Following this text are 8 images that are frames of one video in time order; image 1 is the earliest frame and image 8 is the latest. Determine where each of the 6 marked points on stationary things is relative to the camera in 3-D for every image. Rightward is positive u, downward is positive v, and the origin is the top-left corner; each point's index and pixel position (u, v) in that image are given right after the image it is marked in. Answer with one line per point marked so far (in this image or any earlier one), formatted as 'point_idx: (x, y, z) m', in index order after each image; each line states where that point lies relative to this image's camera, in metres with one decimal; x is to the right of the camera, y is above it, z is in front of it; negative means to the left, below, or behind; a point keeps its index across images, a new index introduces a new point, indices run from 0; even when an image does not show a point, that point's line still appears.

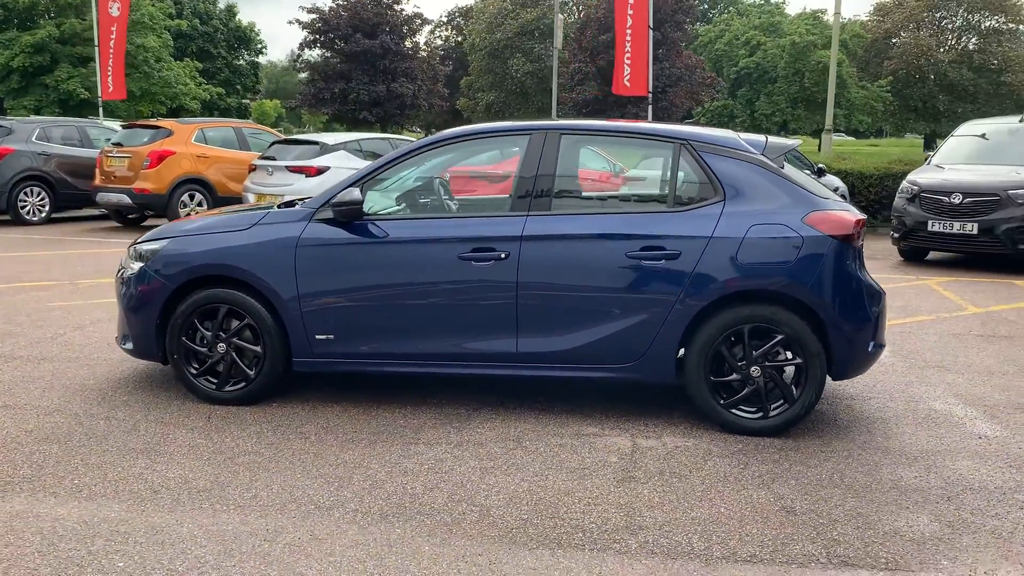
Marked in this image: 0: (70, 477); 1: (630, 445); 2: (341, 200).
0: (-1.9, -0.8, +3.9) m
1: (+0.6, -0.8, +4.4) m
2: (-0.9, +0.5, +4.7) m
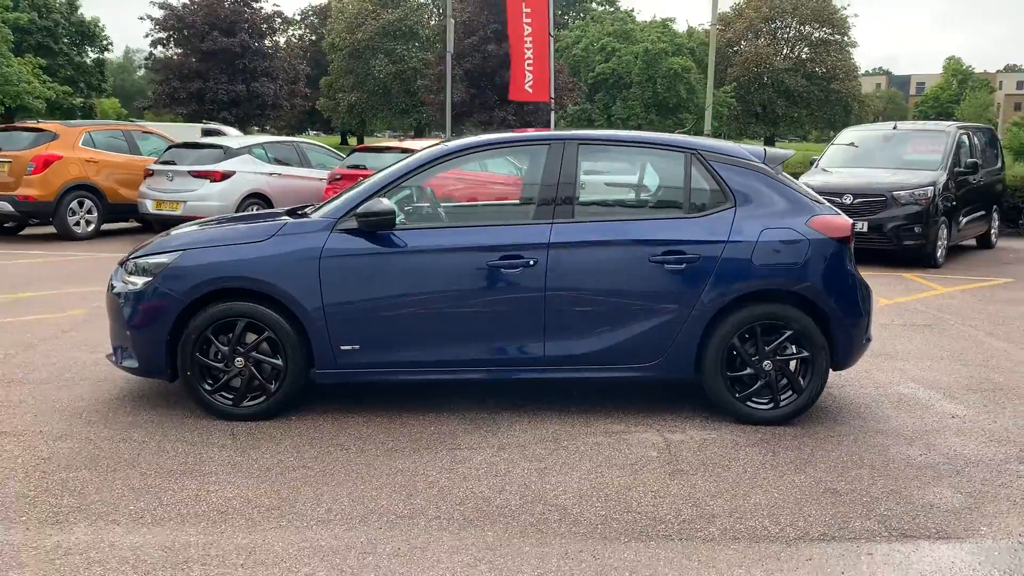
0: (-1.6, -0.9, +3.8) m
1: (+0.8, -0.8, +4.6) m
2: (-0.8, +0.4, +4.7) m
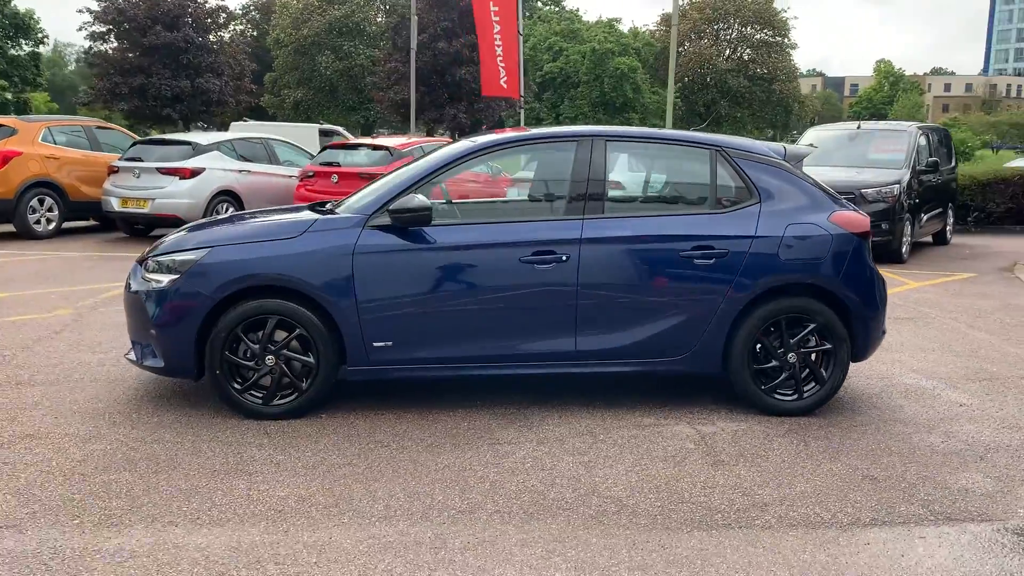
0: (-1.4, -0.9, +3.7) m
1: (+1.0, -0.8, +4.7) m
2: (-0.6, +0.4, +4.7) m
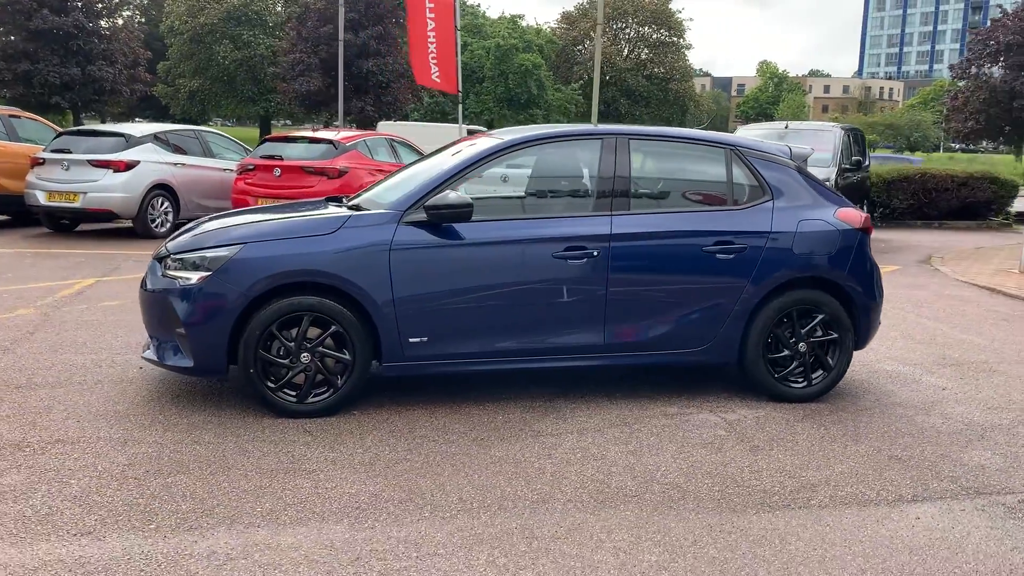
0: (-1.1, -0.9, +3.6) m
1: (+1.1, -0.7, +4.9) m
2: (-0.4, +0.4, +4.7) m
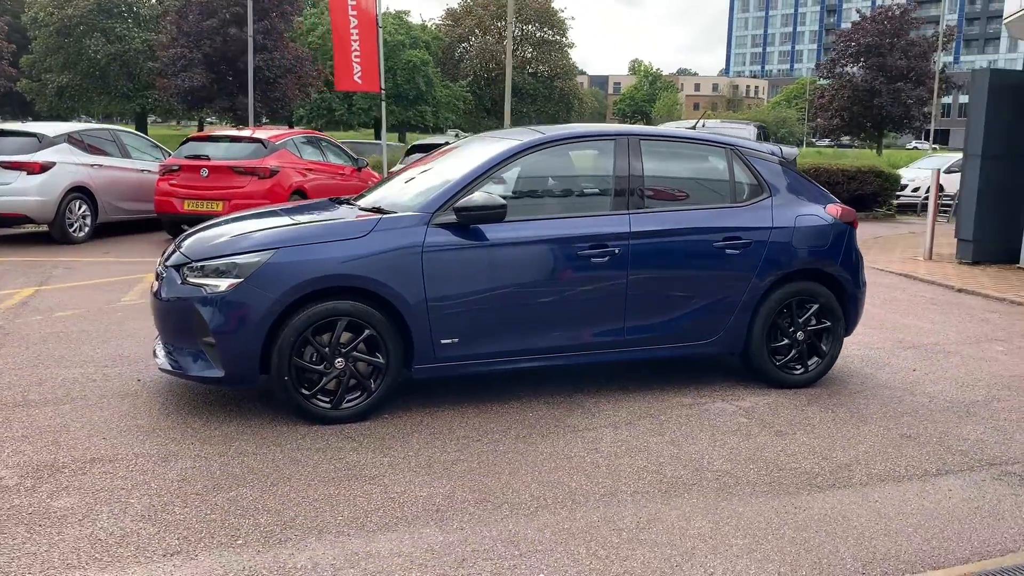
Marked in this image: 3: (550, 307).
0: (-0.7, -0.9, +3.6) m
1: (+1.3, -0.7, +5.1) m
2: (-0.2, +0.4, +4.7) m
3: (+0.2, -0.1, +5.0) m
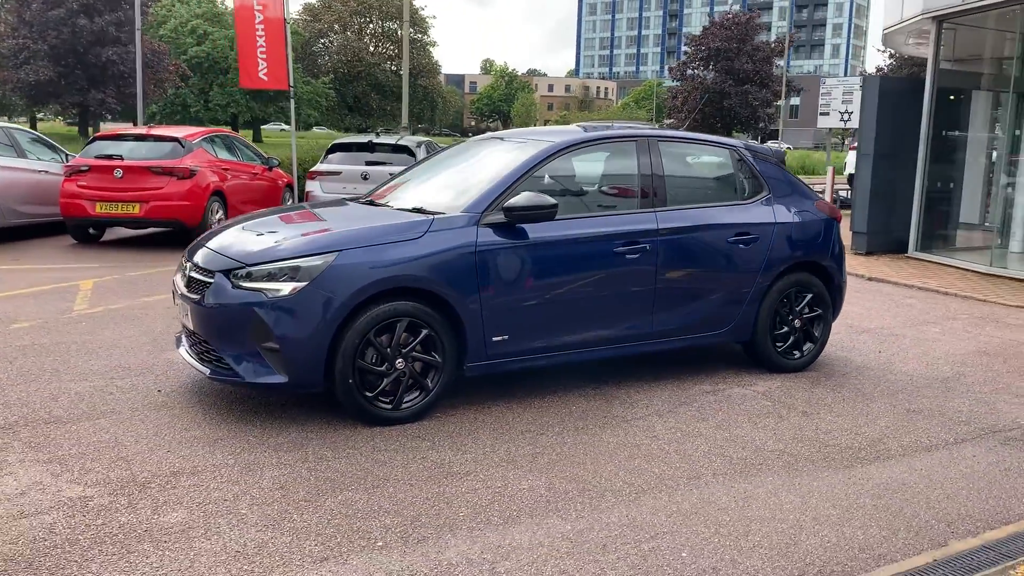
0: (-0.3, -0.9, +3.6) m
1: (+1.5, -0.6, +5.5) m
2: (0.0, +0.5, +4.8) m
3: (+0.5, -0.1, +5.1) m
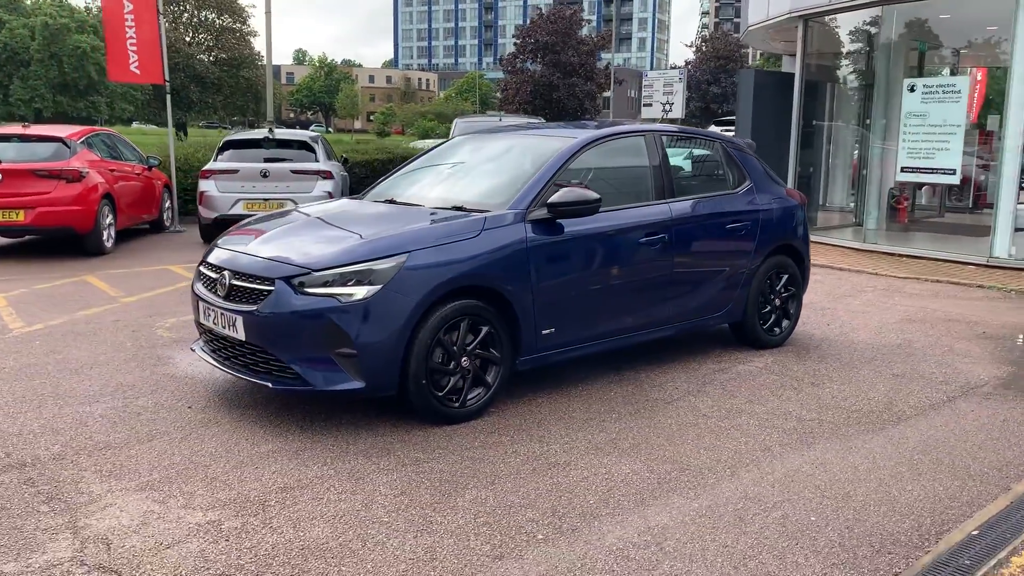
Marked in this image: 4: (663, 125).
0: (+0.3, -0.9, +3.7) m
1: (+1.6, -0.5, +5.9) m
2: (+0.2, +0.5, +4.9) m
3: (+0.6, 0.0, +5.3) m
4: (+1.0, +1.1, +5.9) m
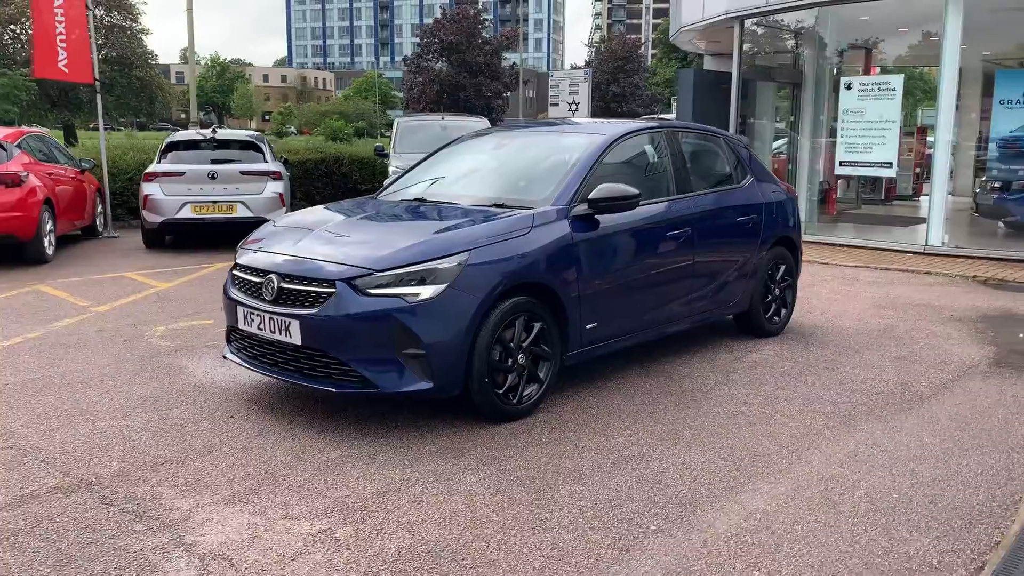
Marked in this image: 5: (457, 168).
0: (+0.7, -0.9, +3.8) m
1: (+1.7, -0.5, +6.1) m
2: (+0.5, +0.5, +5.0) m
3: (+0.8, 0.0, +5.4) m
4: (+1.1, +1.1, +6.0) m
5: (-0.3, +0.8, +5.7) m
